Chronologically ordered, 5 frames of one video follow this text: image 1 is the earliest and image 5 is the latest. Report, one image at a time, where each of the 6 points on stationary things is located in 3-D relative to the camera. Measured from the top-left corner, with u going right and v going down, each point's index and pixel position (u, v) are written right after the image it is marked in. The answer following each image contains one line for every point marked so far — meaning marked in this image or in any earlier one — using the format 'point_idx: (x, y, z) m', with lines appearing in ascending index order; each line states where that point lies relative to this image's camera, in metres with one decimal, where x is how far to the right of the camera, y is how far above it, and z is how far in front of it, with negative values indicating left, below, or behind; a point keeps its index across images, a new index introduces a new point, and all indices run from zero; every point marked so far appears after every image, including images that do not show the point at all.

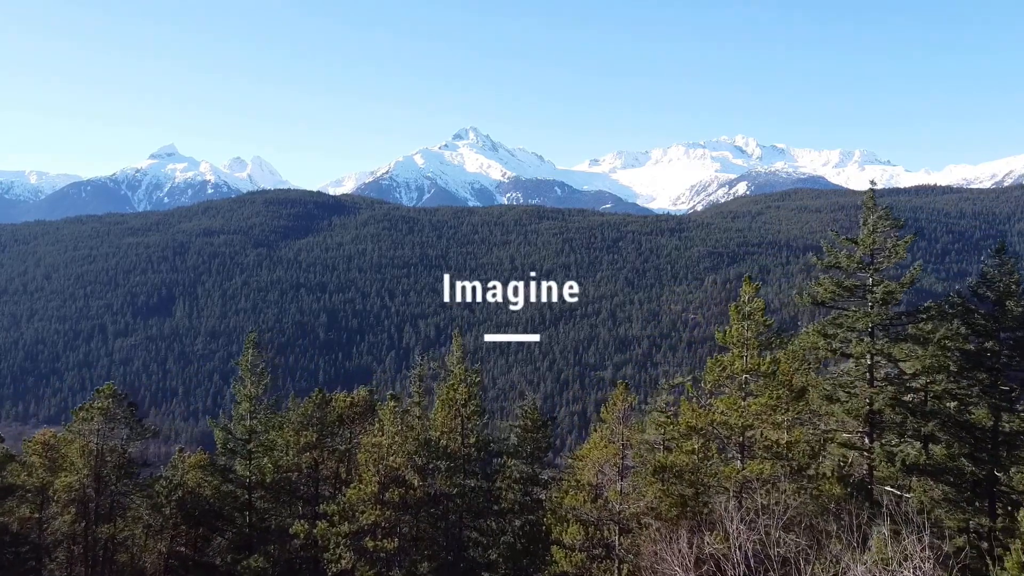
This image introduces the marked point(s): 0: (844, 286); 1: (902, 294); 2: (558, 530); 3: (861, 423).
0: (+8.6, +0.1, +14.8) m
1: (+9.6, -0.1, +14.1) m
2: (+1.3, -7.1, +16.9) m
3: (+9.1, -3.5, +14.9) m
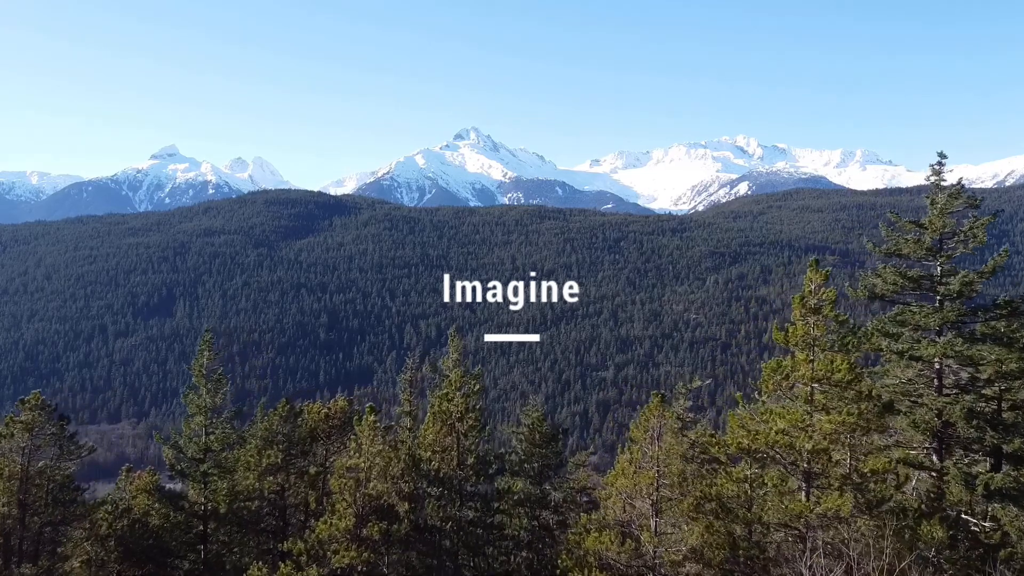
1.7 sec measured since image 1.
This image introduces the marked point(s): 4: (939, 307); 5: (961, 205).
0: (+8.7, +0.3, +12.6) m
1: (+9.7, +0.1, +12.0) m
2: (+1.5, -6.9, +14.8) m
3: (+9.2, -3.3, +12.8) m
4: (+9.2, -0.4, +12.4) m
5: (+9.5, +1.7, +12.3) m
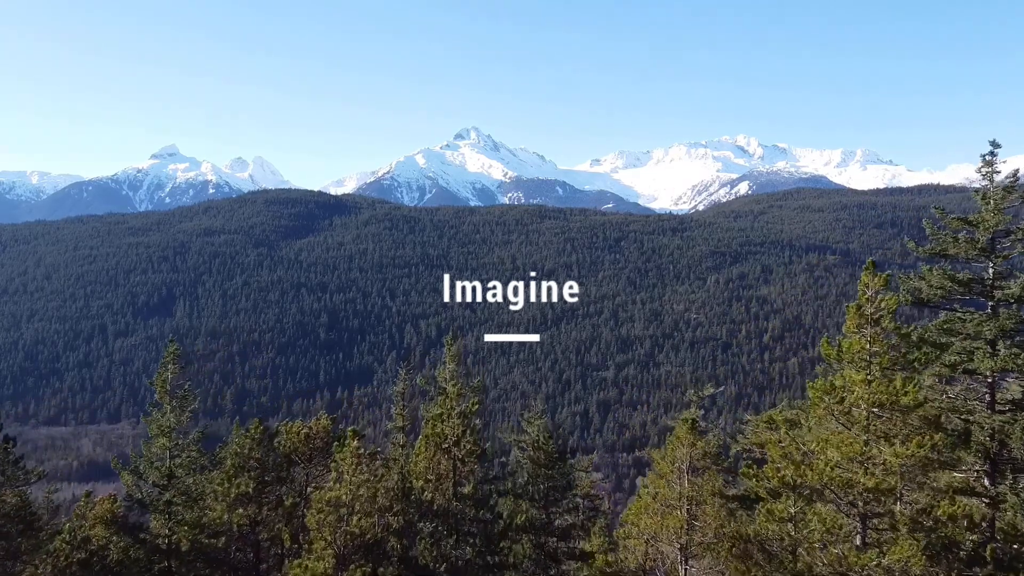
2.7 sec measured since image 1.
0: (+8.7, +0.2, +11.4) m
1: (+9.8, 0.0, +10.7) m
2: (+1.5, -7.0, +13.5) m
3: (+9.3, -3.4, +11.5) m
4: (+9.2, -0.5, +11.1) m
5: (+9.6, +1.7, +11.1) m
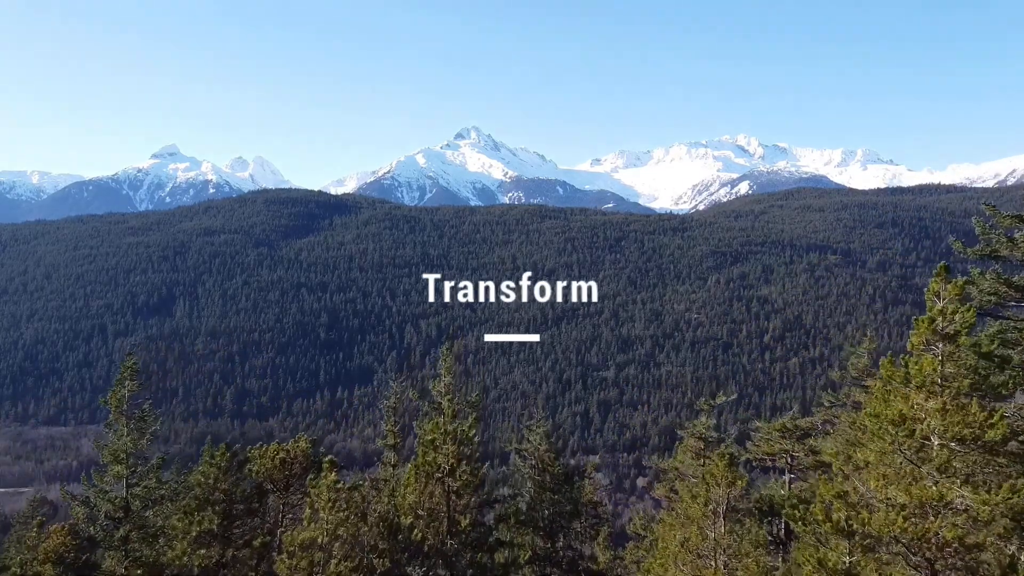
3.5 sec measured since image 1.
0: (+8.8, +0.1, +10.2) m
1: (+9.8, -0.1, +9.6) m
2: (+1.6, -7.1, +12.4) m
3: (+9.3, -3.5, +10.4) m
4: (+9.3, -0.6, +10.0) m
5: (+9.6, +1.6, +9.9) m
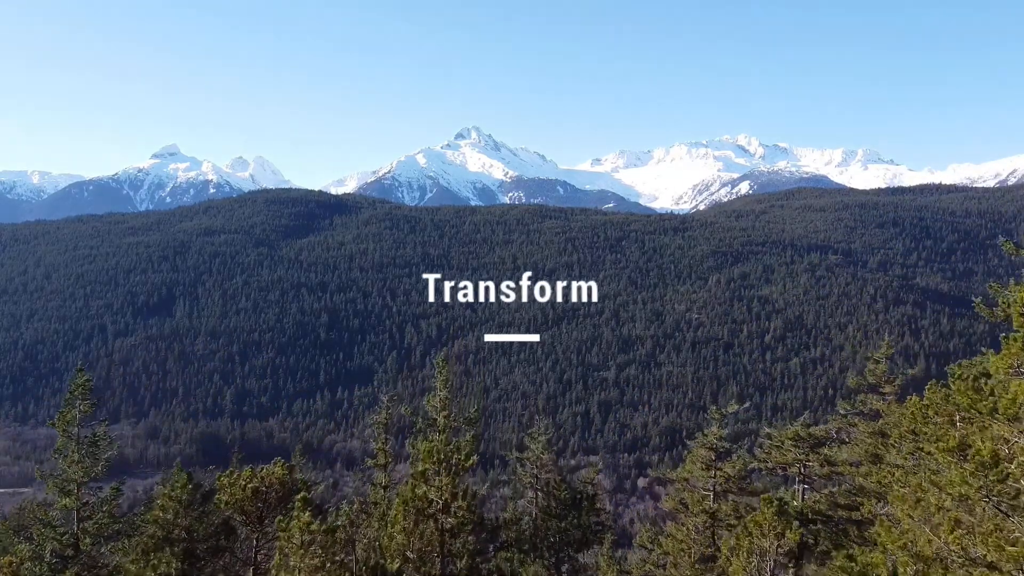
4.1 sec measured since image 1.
0: (+8.8, 0.0, +9.2) m
1: (+9.8, -0.2, +8.5) m
2: (+1.6, -7.2, +11.3) m
3: (+9.3, -3.6, +9.3) m
4: (+9.3, -0.7, +9.0) m
5: (+9.6, +1.4, +8.9) m
